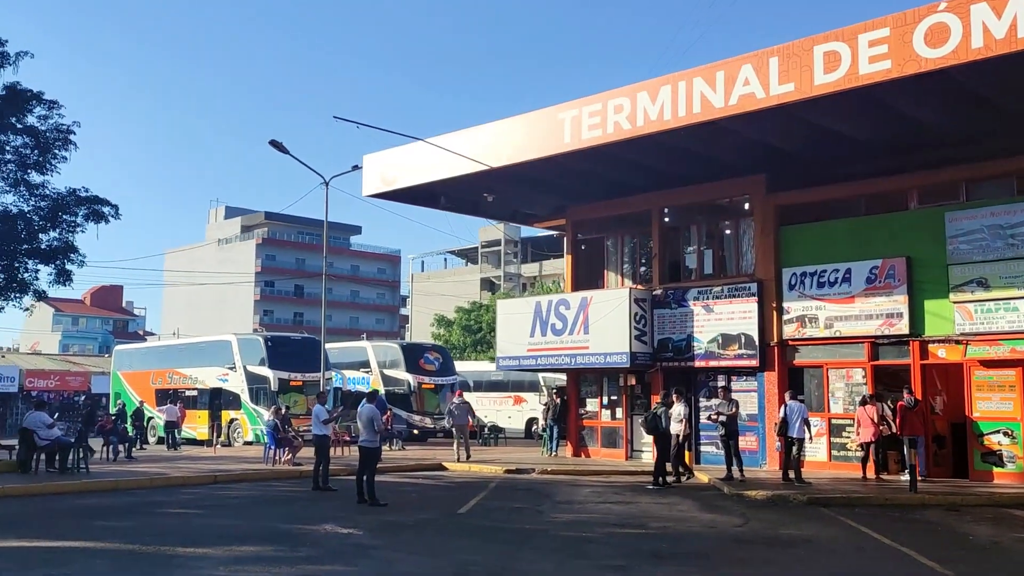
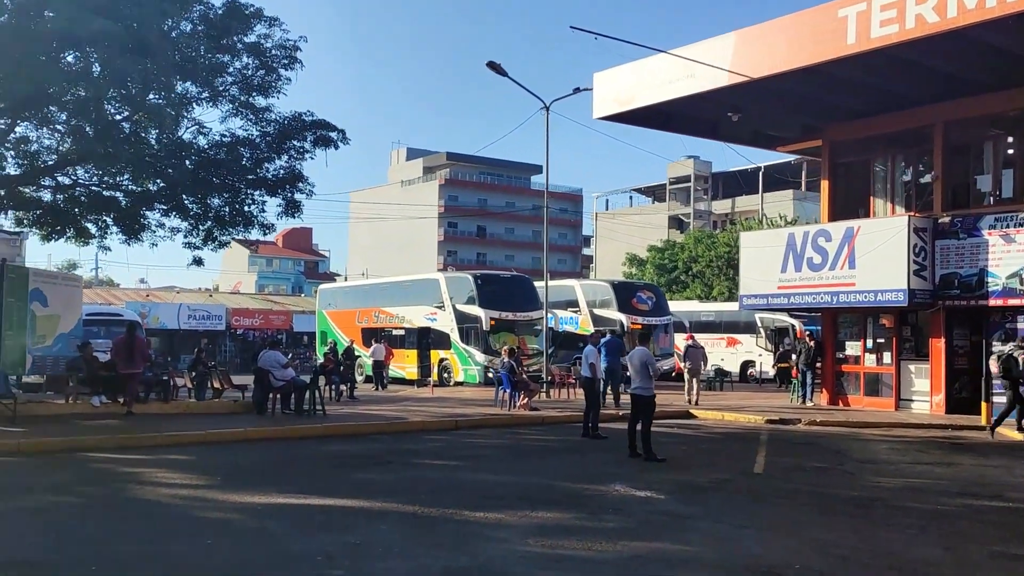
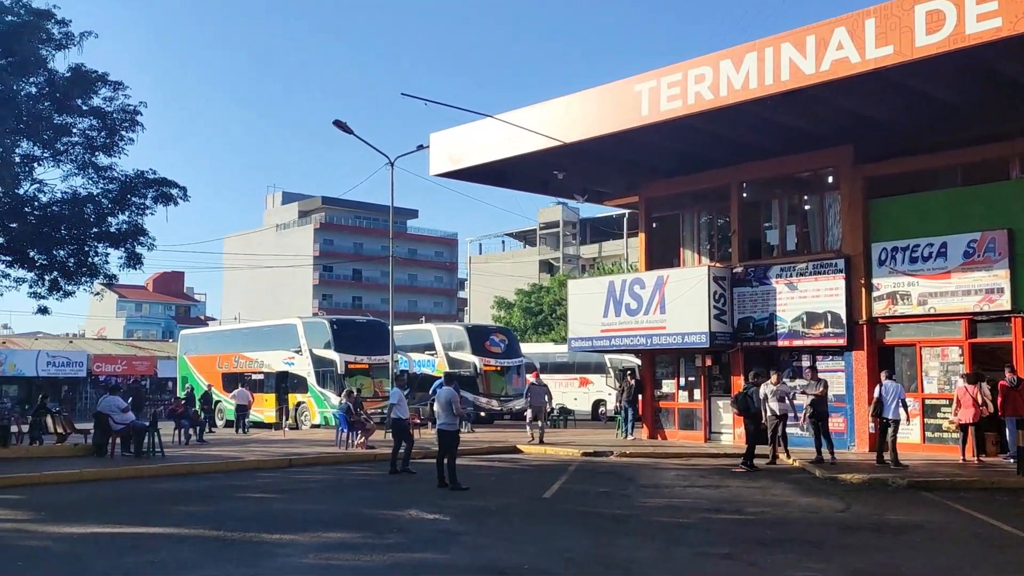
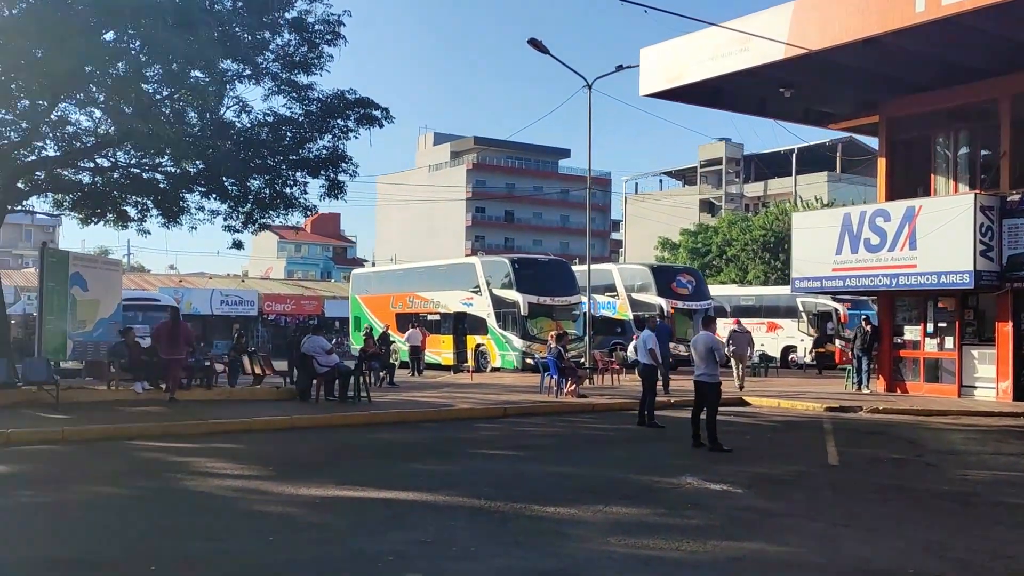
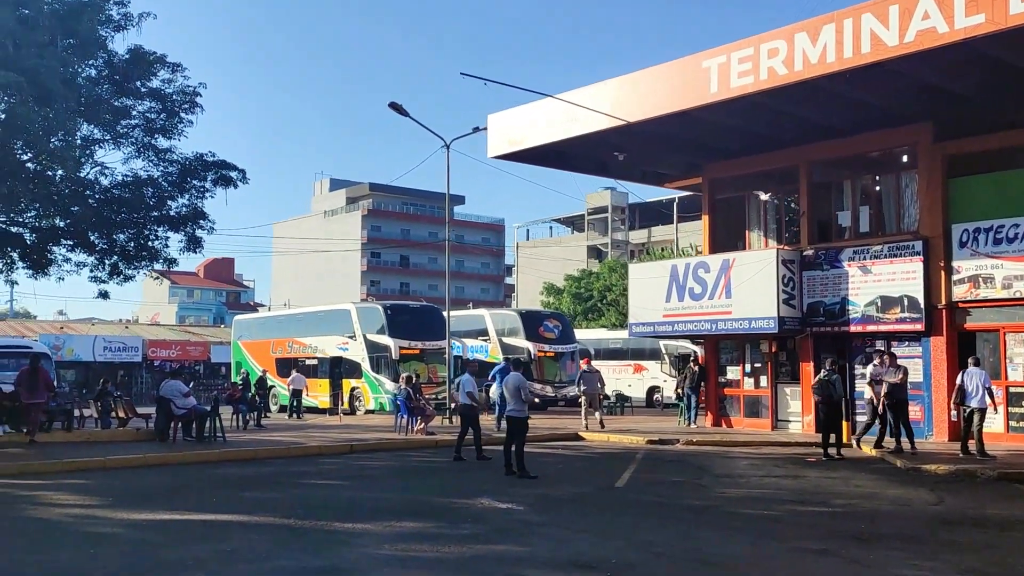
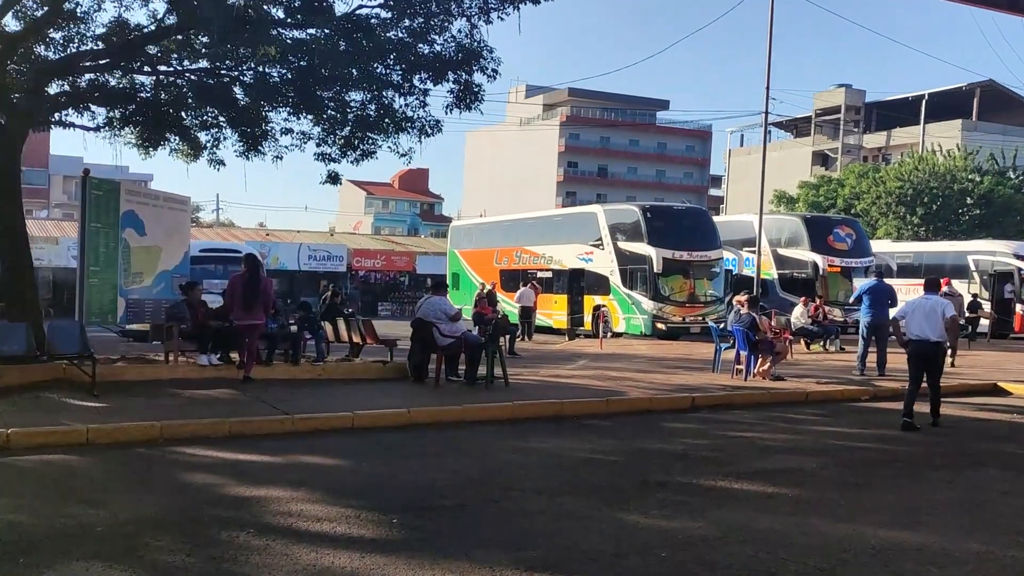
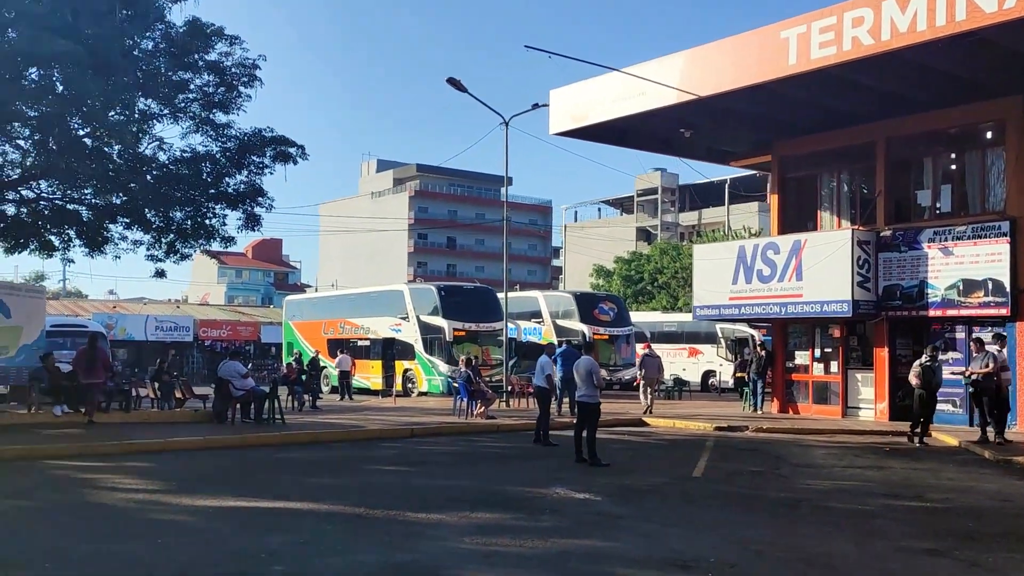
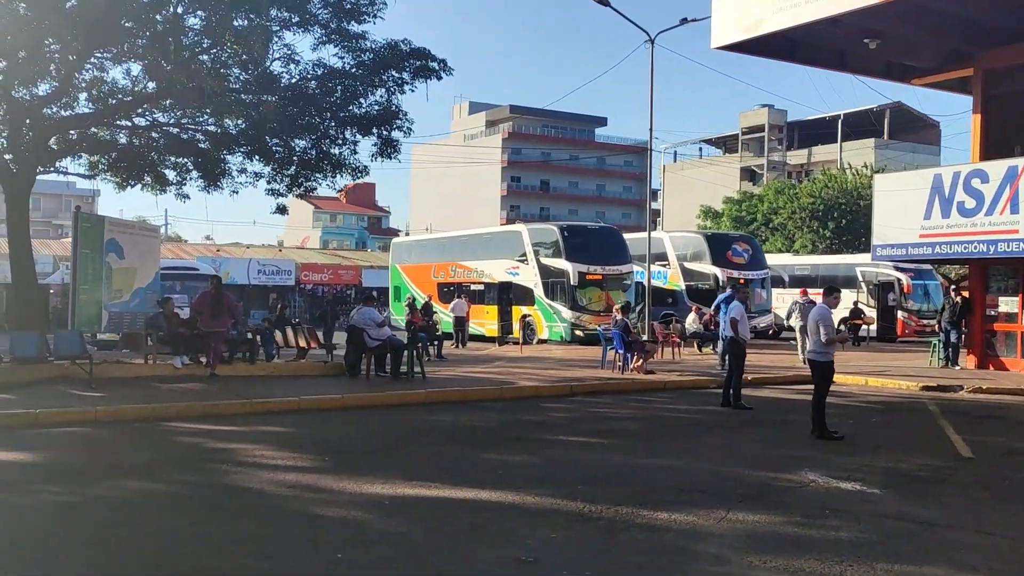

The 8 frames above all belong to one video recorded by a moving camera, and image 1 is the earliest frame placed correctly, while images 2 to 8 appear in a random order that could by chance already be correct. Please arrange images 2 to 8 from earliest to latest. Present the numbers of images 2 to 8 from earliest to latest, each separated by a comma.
3, 5, 7, 2, 4, 8, 6
